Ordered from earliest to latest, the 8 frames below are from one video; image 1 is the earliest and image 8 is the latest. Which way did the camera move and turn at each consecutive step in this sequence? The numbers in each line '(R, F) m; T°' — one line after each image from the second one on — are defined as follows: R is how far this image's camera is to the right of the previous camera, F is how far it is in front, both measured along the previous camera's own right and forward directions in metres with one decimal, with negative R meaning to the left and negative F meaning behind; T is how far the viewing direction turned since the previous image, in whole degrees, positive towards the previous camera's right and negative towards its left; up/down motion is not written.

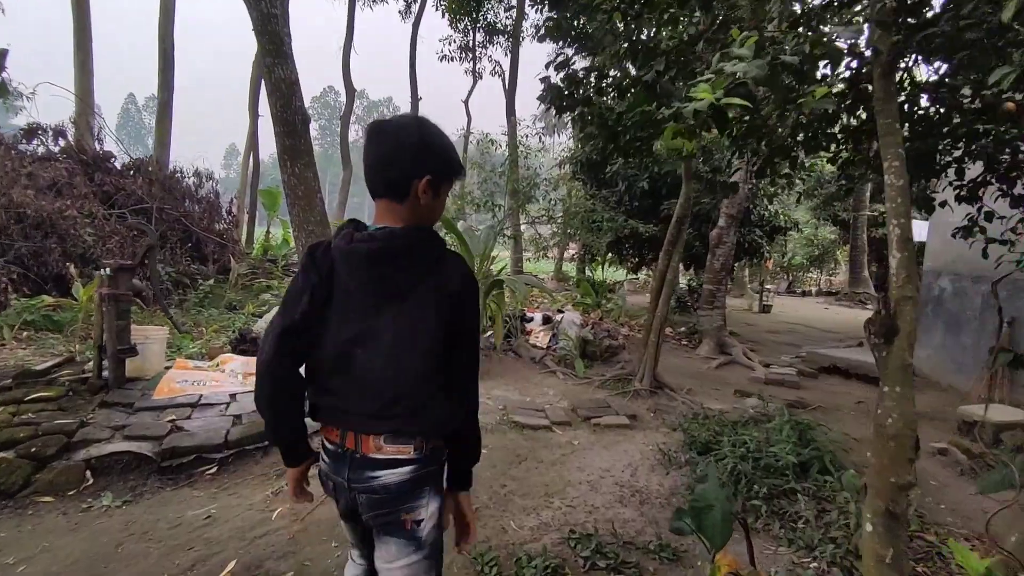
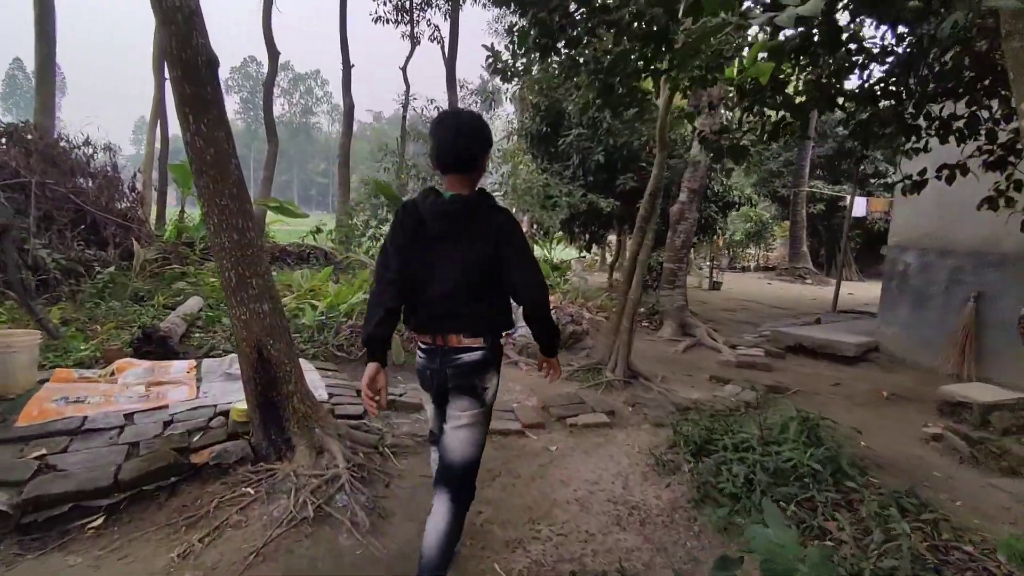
(-0.2, +0.6) m; +6°
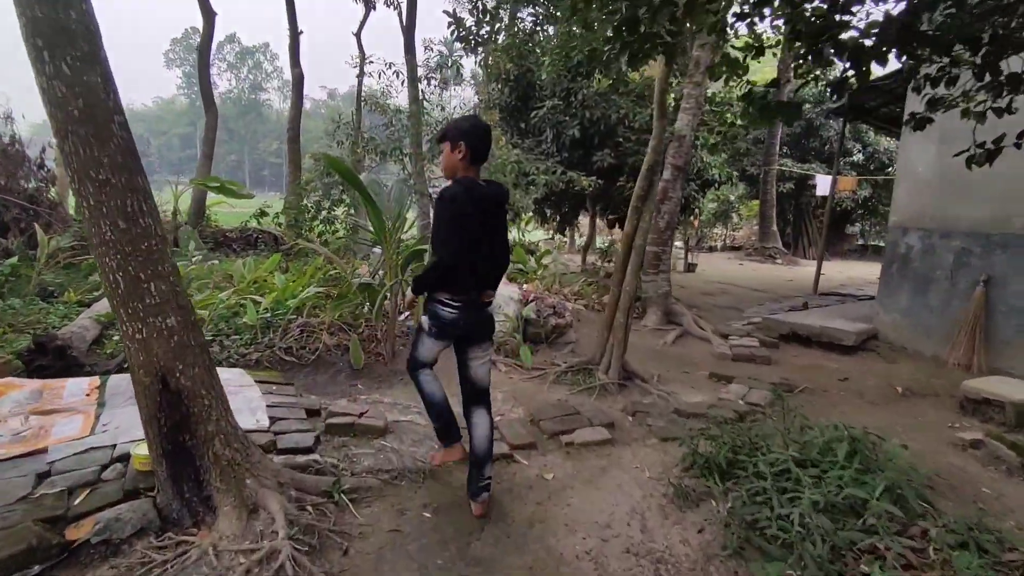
(-0.1, +0.7) m; +4°
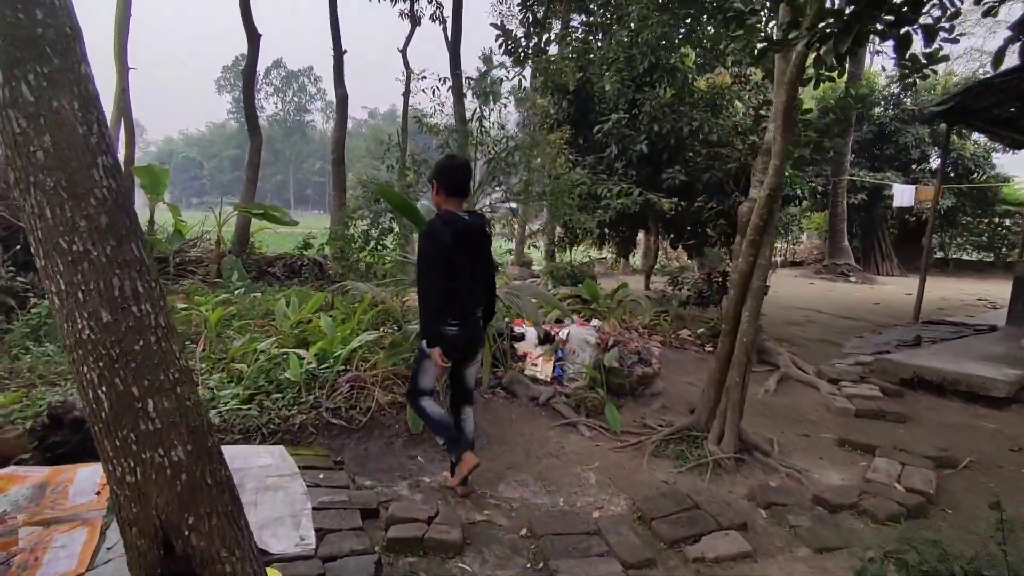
(-0.3, +0.7) m; -4°
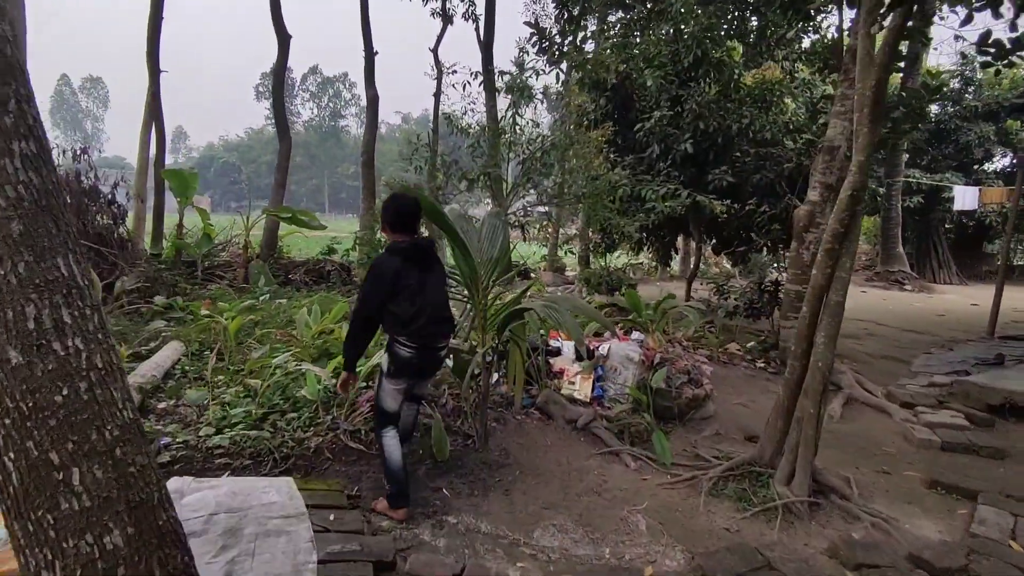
(0.0, +0.4) m; -3°
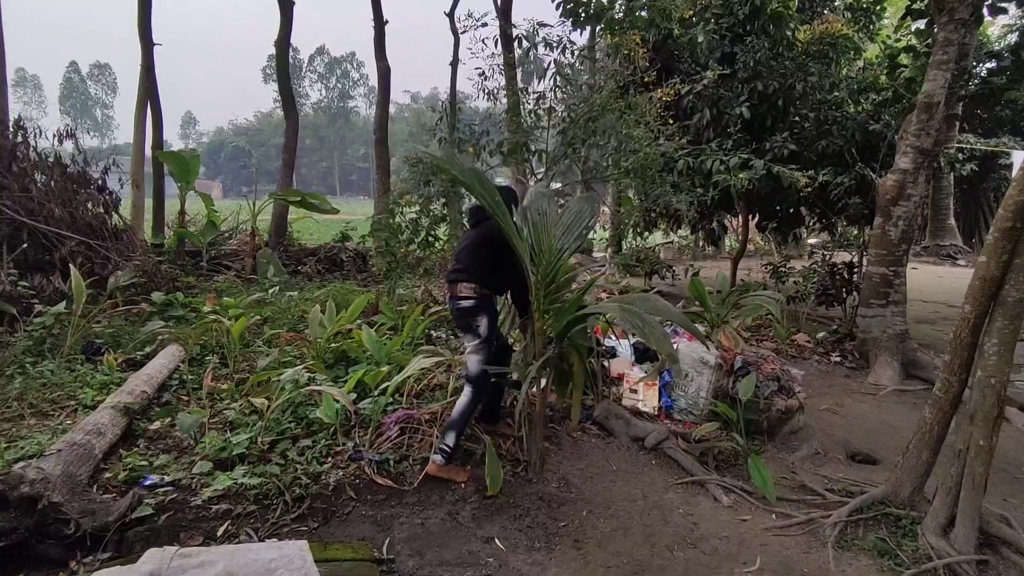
(-0.2, +0.7) m; -1°
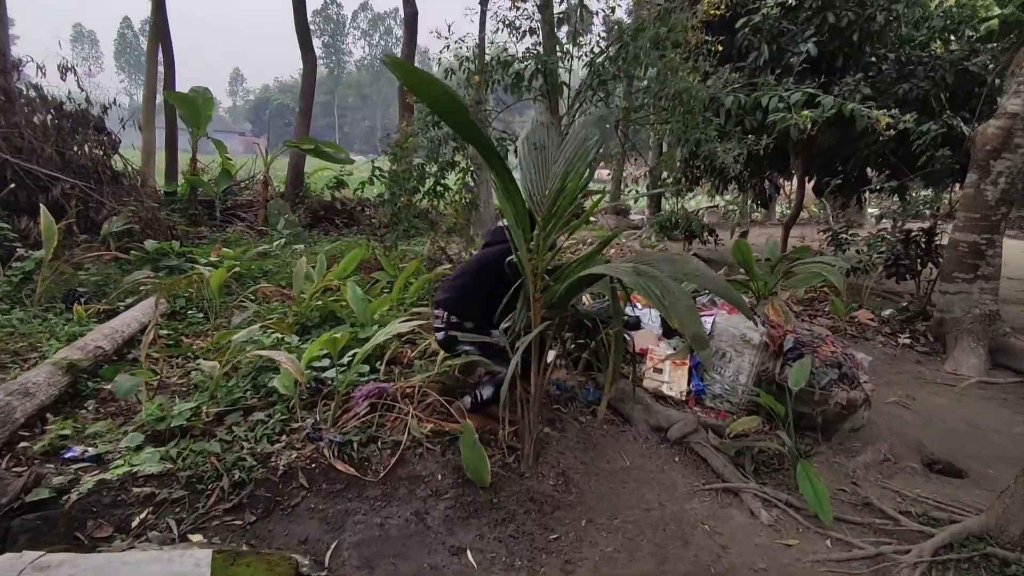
(+0.2, +0.6) m; -4°
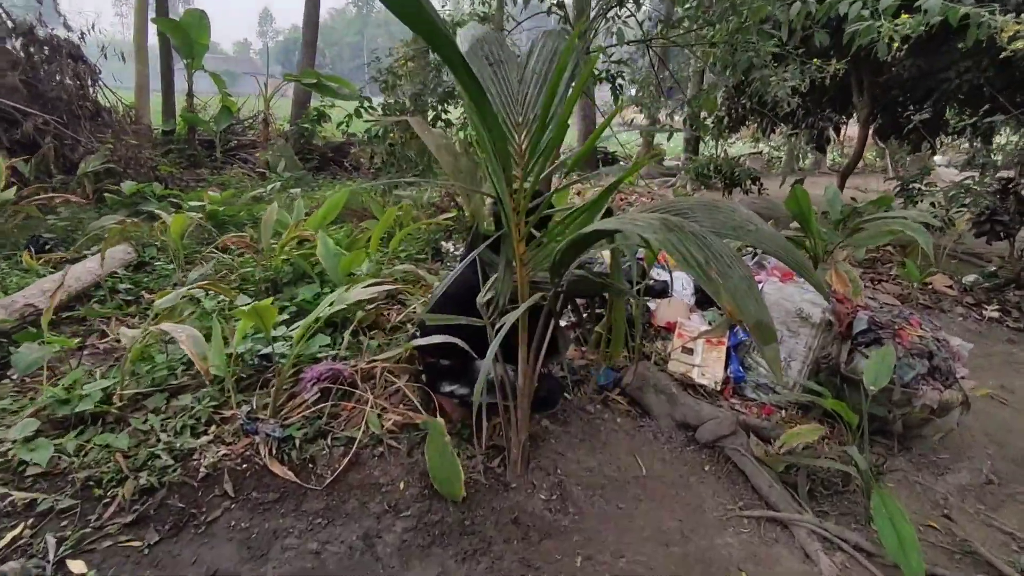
(+0.2, +0.6) m; -3°
